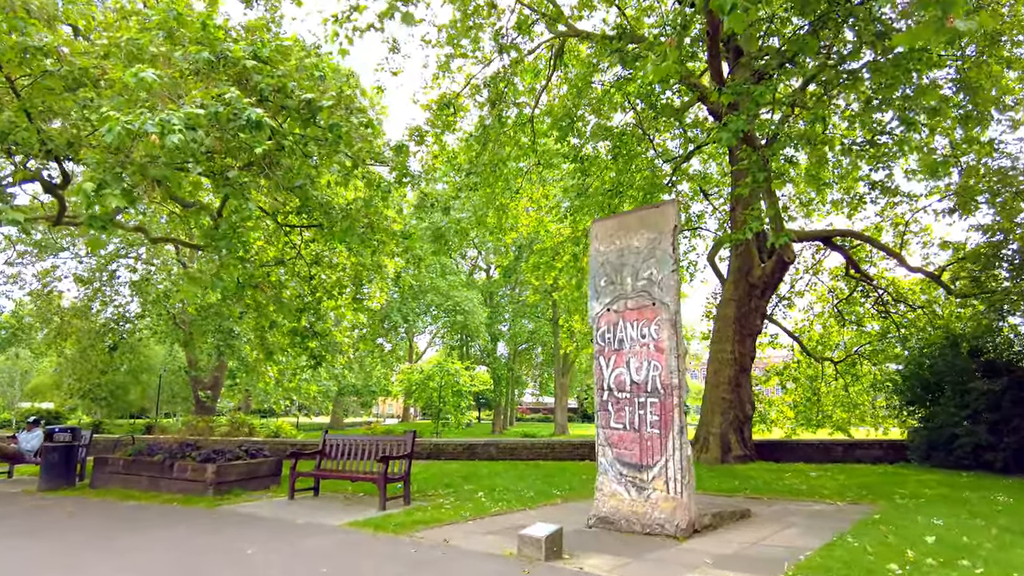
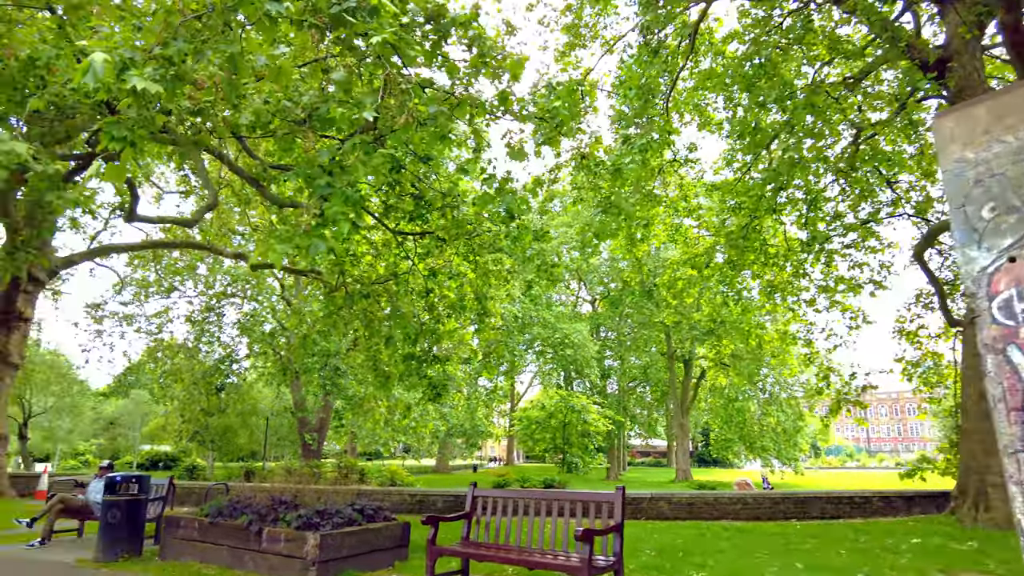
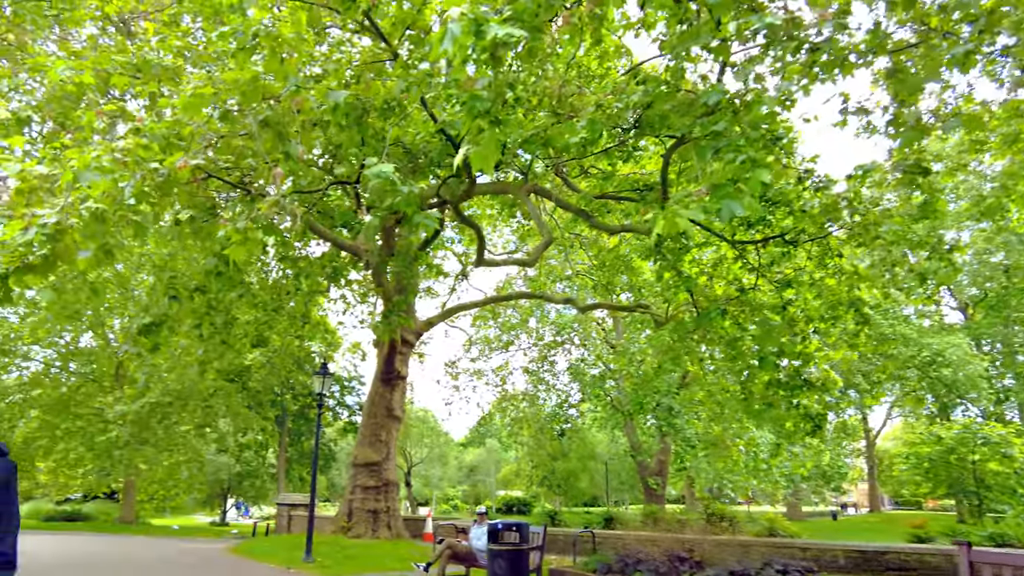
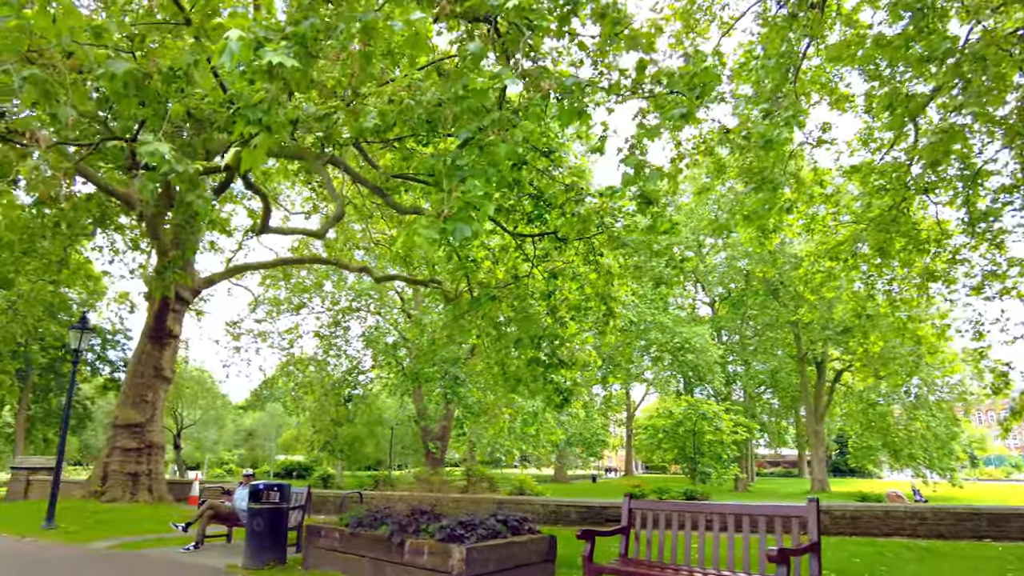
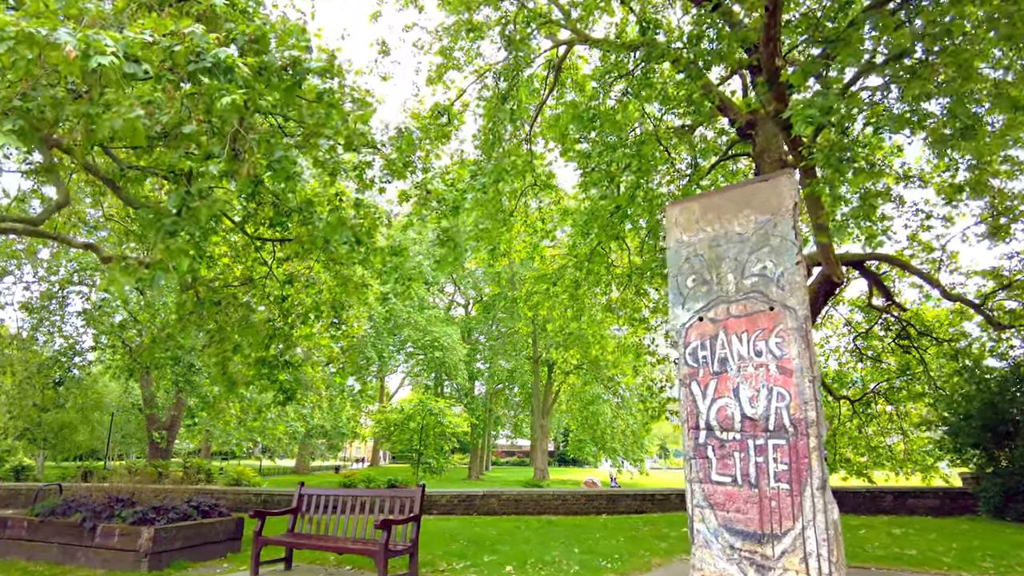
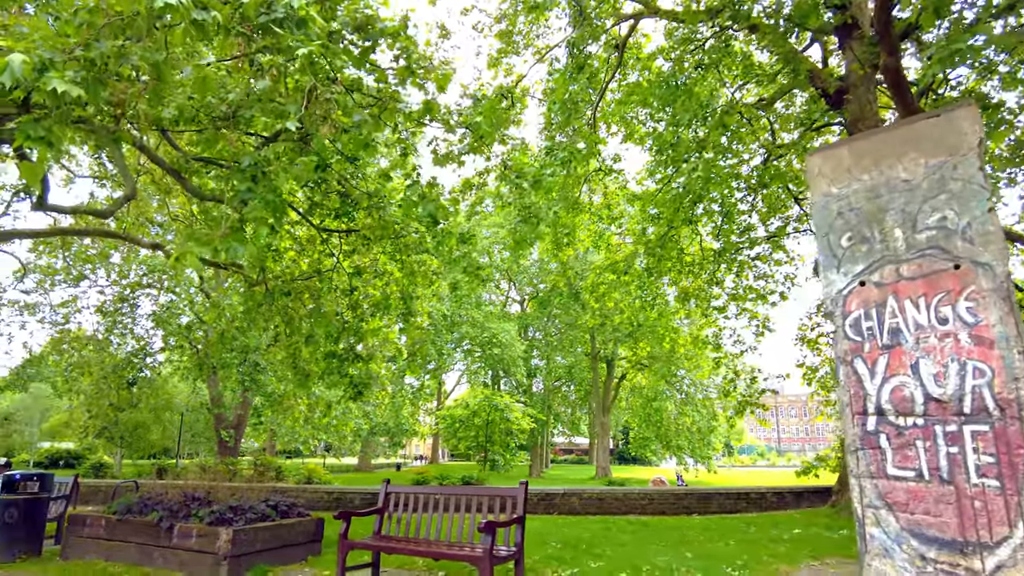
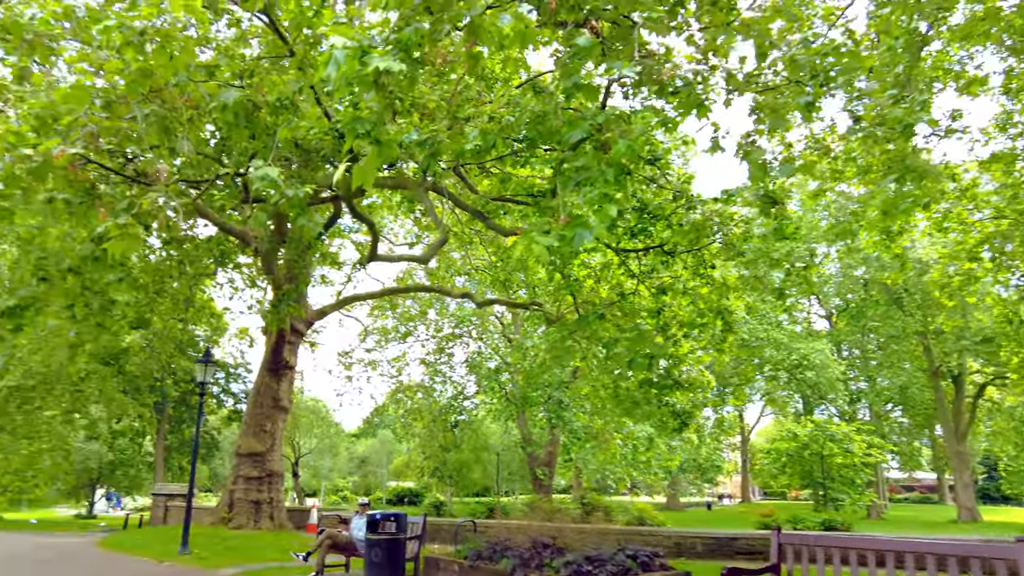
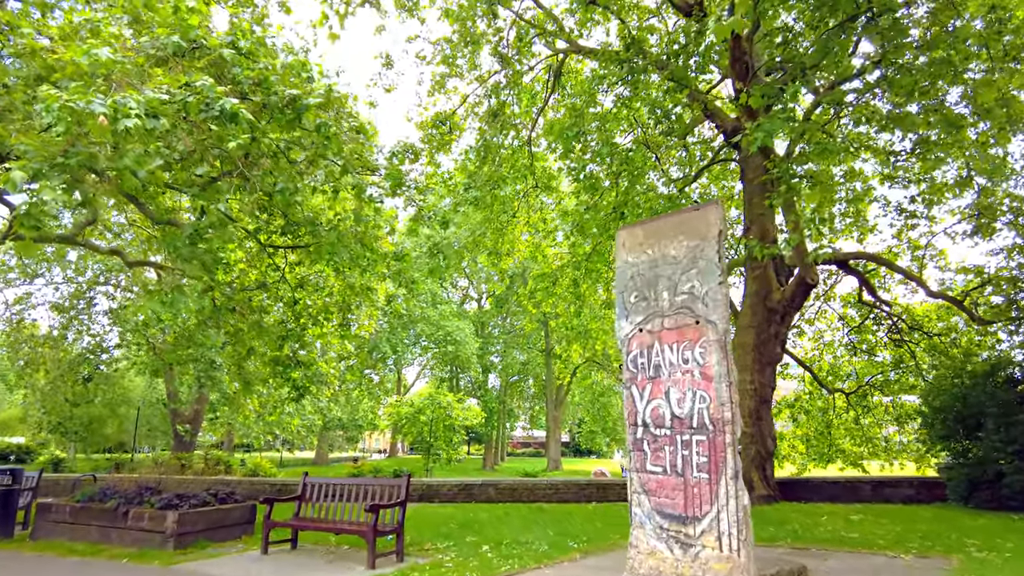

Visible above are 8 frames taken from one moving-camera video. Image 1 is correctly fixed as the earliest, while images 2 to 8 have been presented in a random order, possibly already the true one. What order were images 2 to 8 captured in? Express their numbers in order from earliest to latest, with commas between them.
8, 5, 6, 2, 4, 7, 3
